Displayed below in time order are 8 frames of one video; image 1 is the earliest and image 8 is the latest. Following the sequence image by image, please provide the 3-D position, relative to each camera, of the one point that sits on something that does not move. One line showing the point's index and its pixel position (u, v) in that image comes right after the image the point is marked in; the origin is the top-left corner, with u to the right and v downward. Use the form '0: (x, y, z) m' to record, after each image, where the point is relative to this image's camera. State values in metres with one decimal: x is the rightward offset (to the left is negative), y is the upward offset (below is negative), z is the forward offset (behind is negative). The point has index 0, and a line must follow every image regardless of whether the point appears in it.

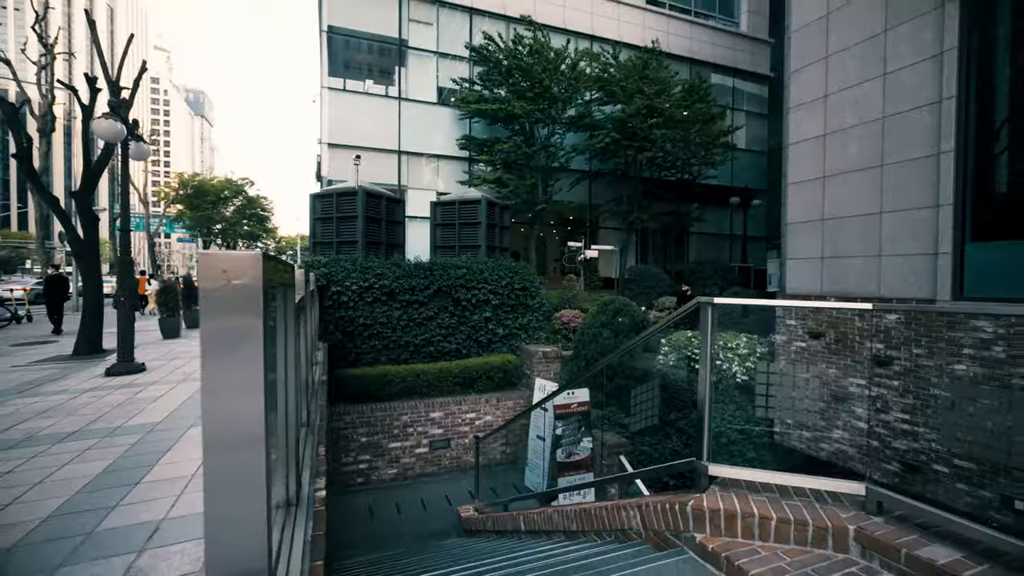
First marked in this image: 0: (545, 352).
0: (+0.7, -1.3, +9.7) m
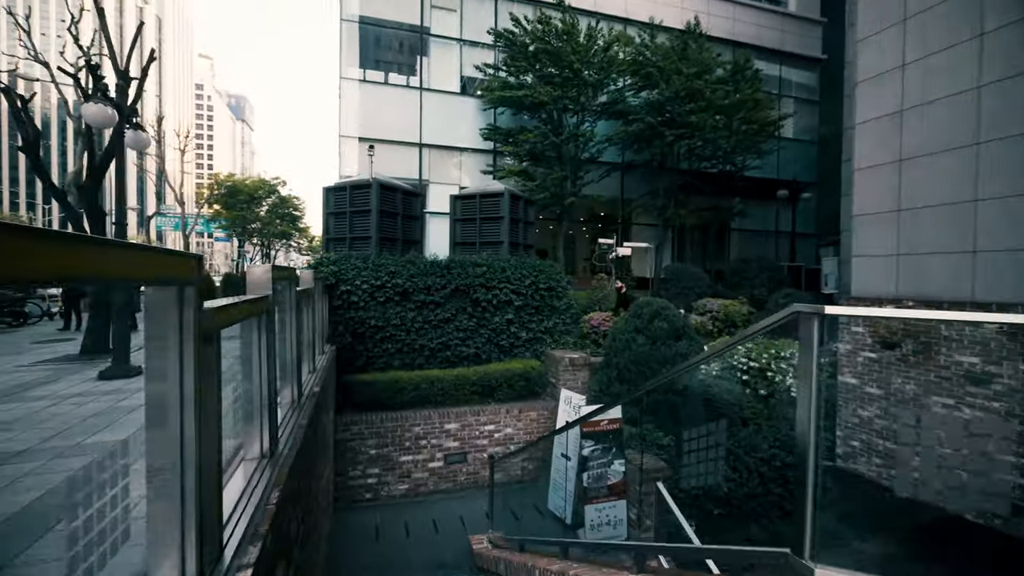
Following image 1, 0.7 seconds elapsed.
0: (+1.1, -1.3, +8.8) m
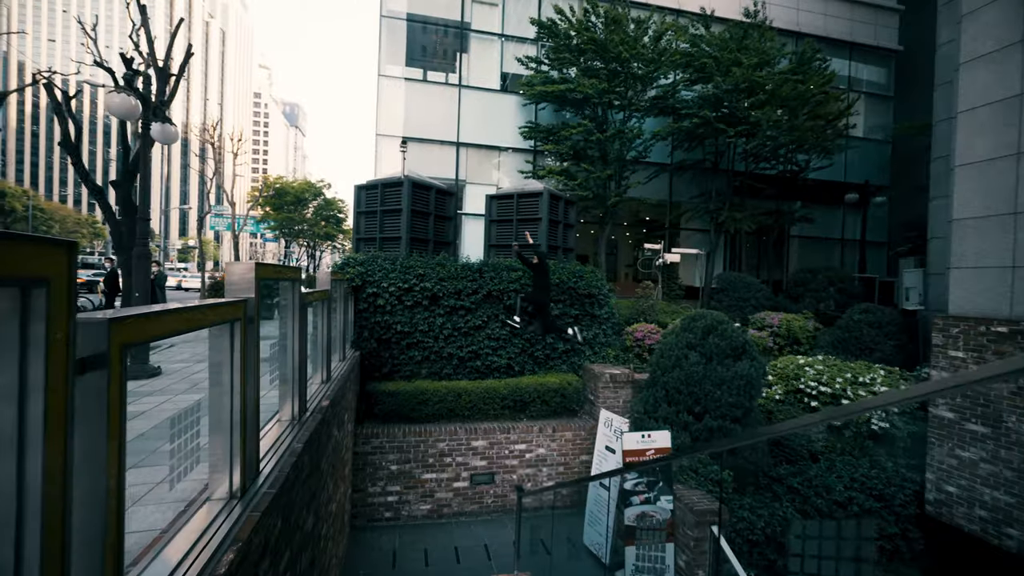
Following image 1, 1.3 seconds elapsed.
0: (+1.7, -1.5, +7.9) m
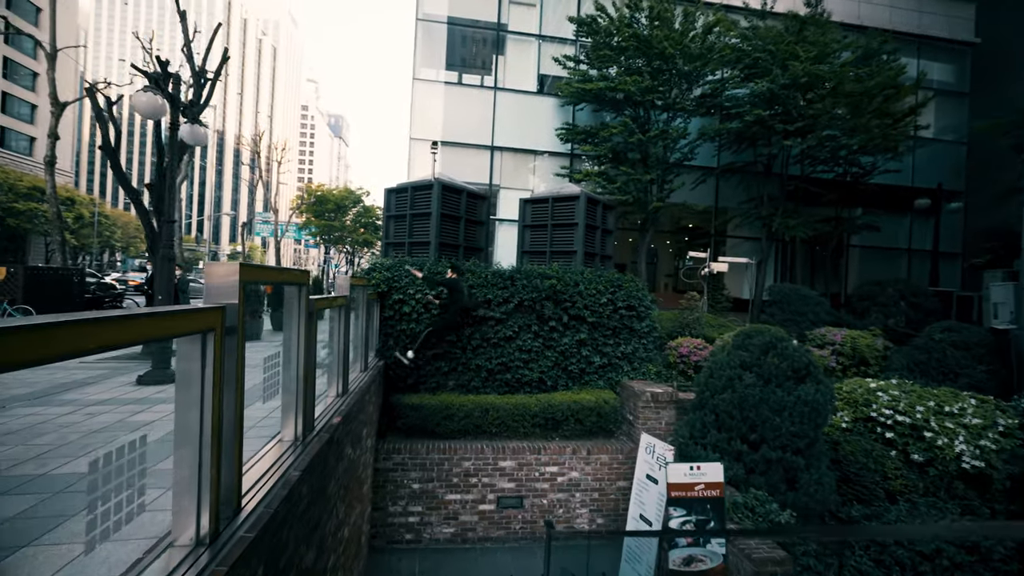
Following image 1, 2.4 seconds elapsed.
0: (+2.2, -1.6, +7.2) m
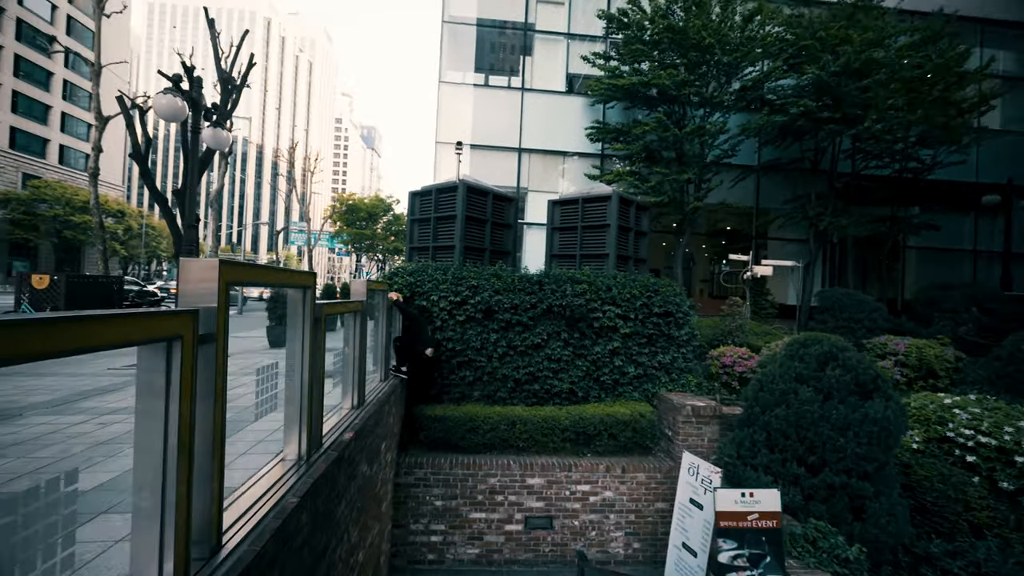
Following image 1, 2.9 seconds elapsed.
0: (+2.6, -1.7, +6.6) m
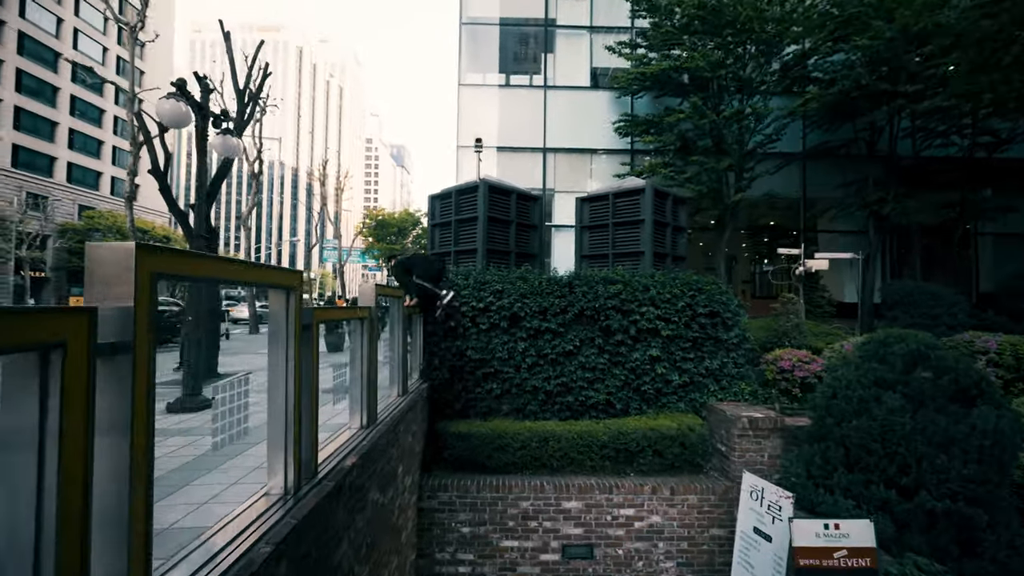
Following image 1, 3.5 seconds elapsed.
0: (+3.0, -1.6, +5.8) m
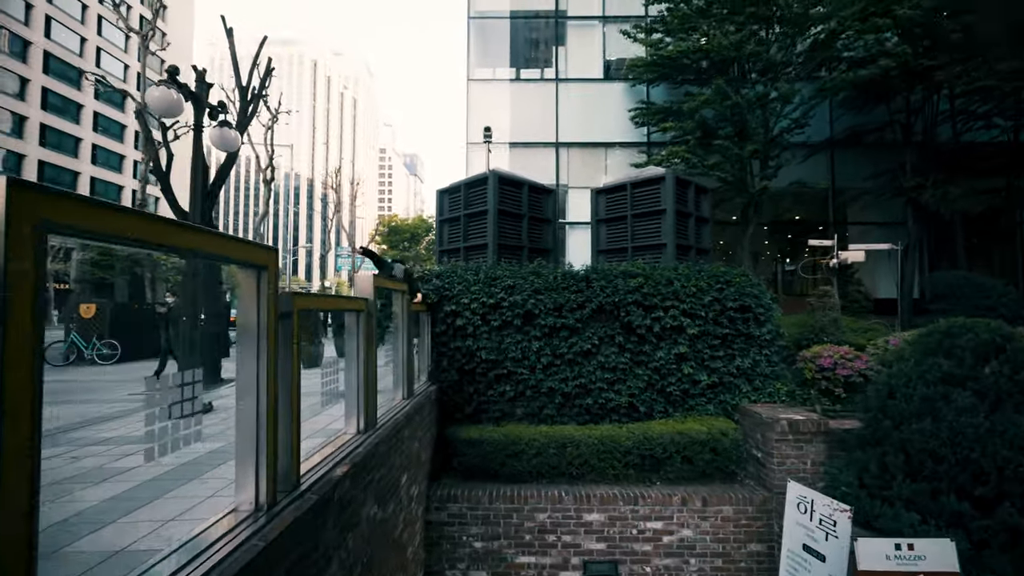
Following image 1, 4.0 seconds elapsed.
0: (+3.1, -1.5, +5.3) m
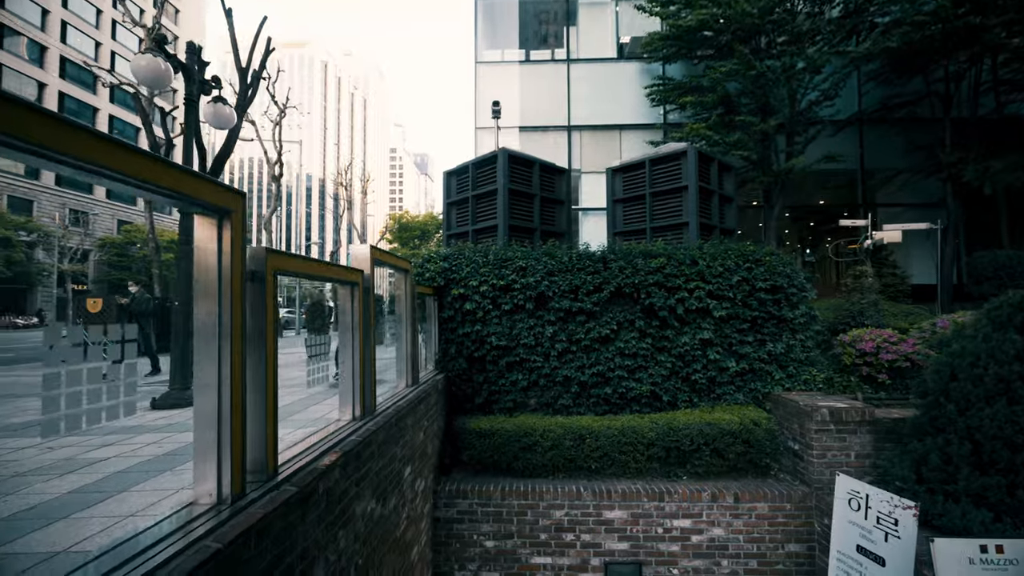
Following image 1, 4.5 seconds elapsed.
0: (+3.3, -1.2, +4.8) m
